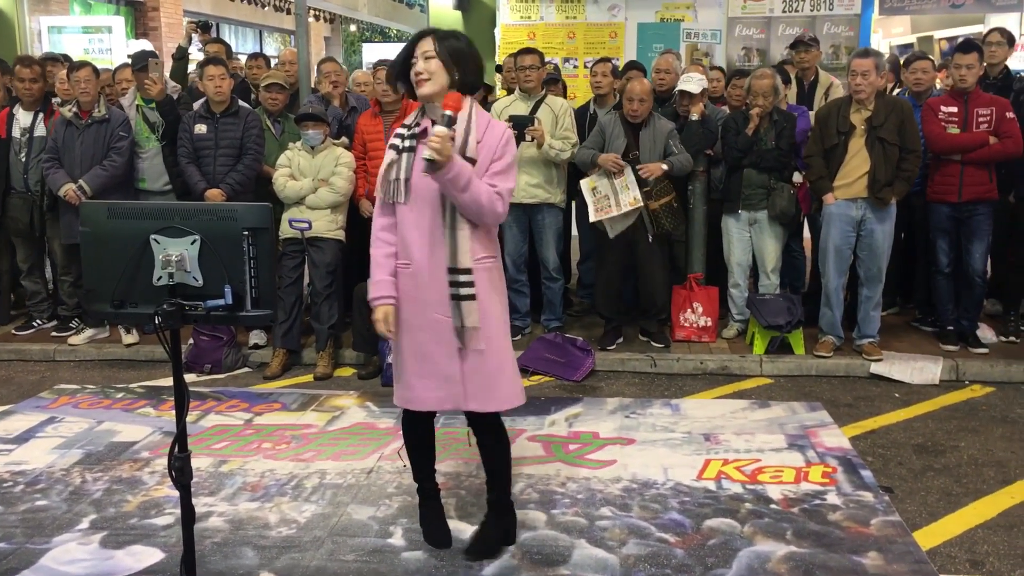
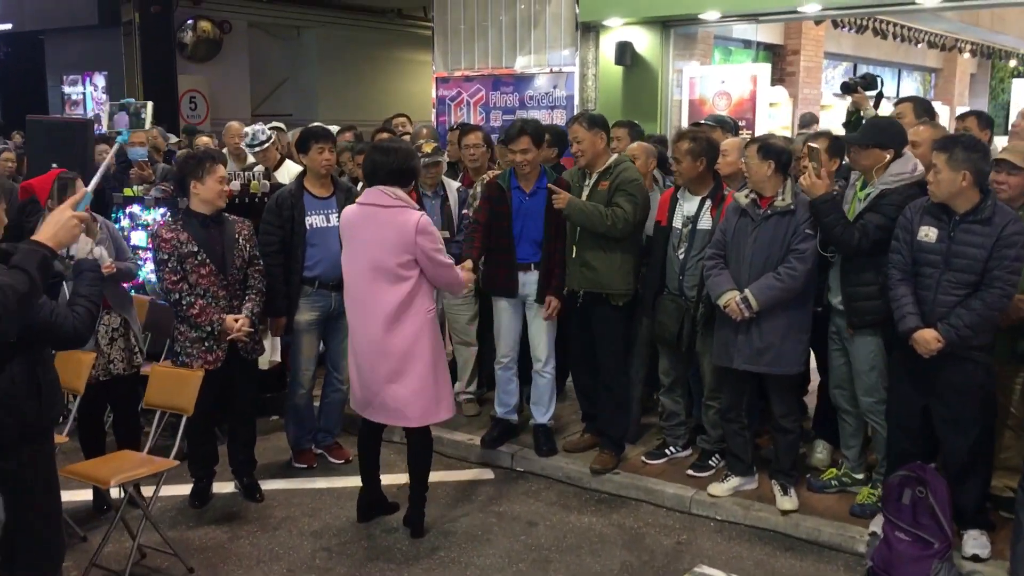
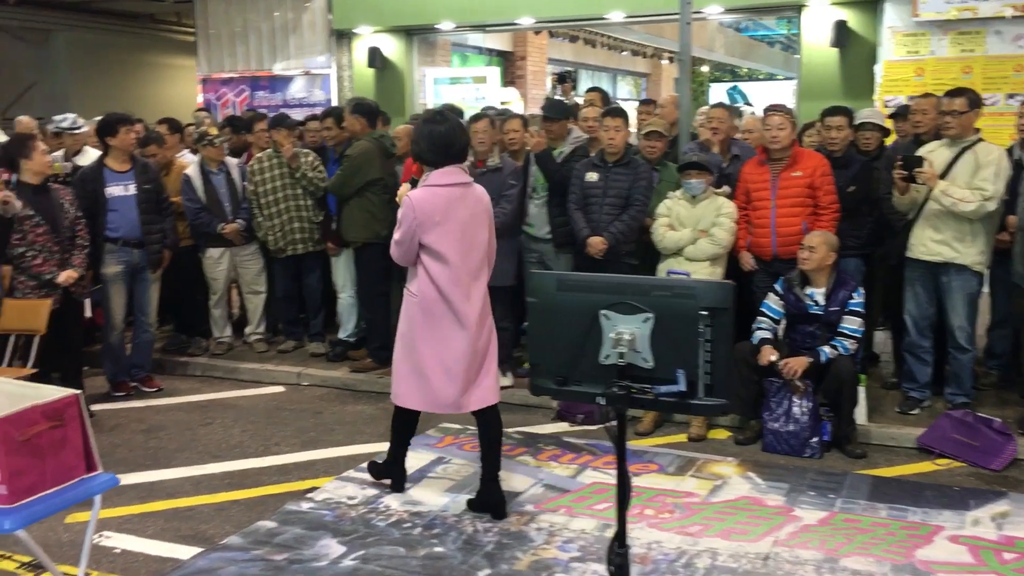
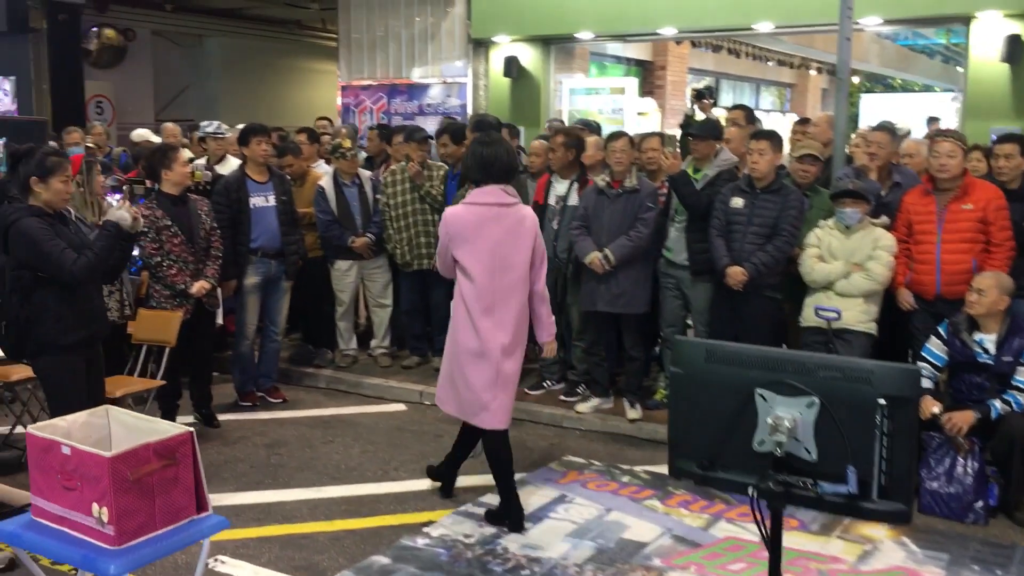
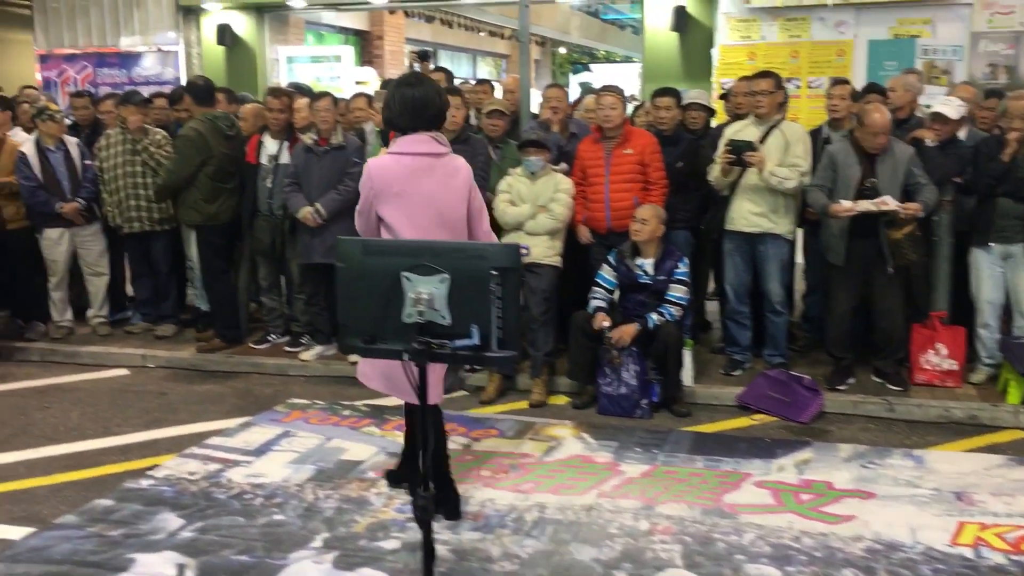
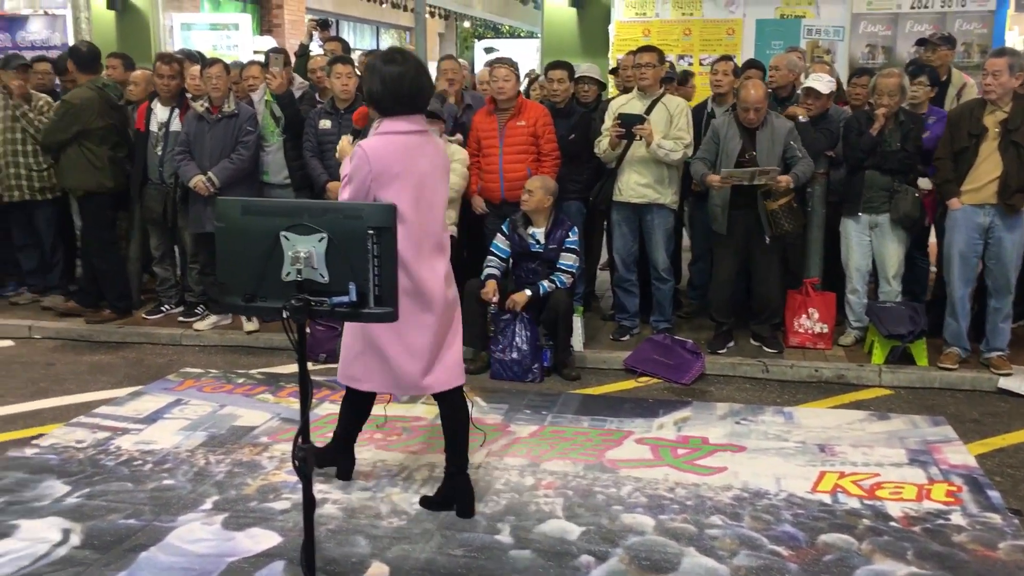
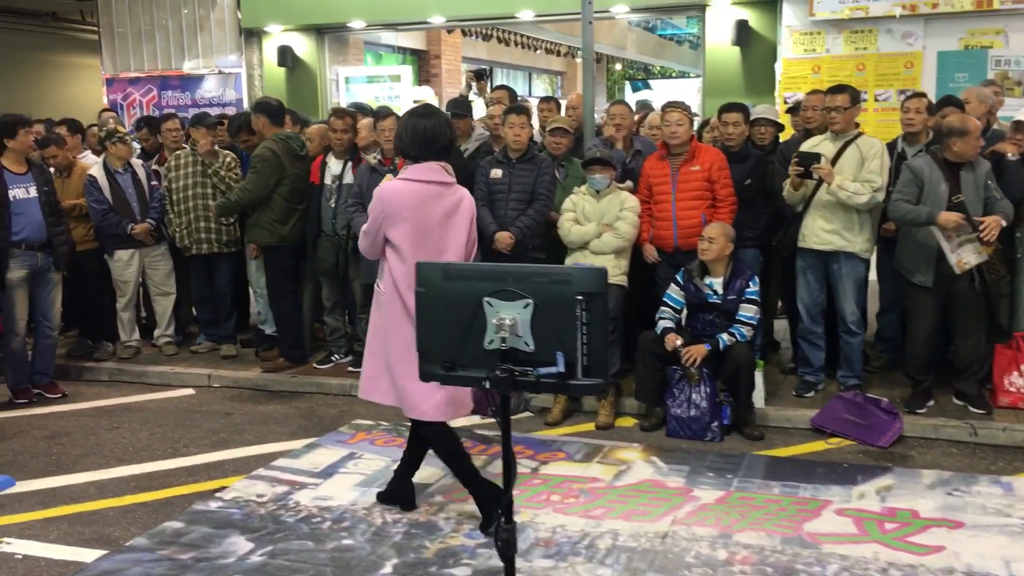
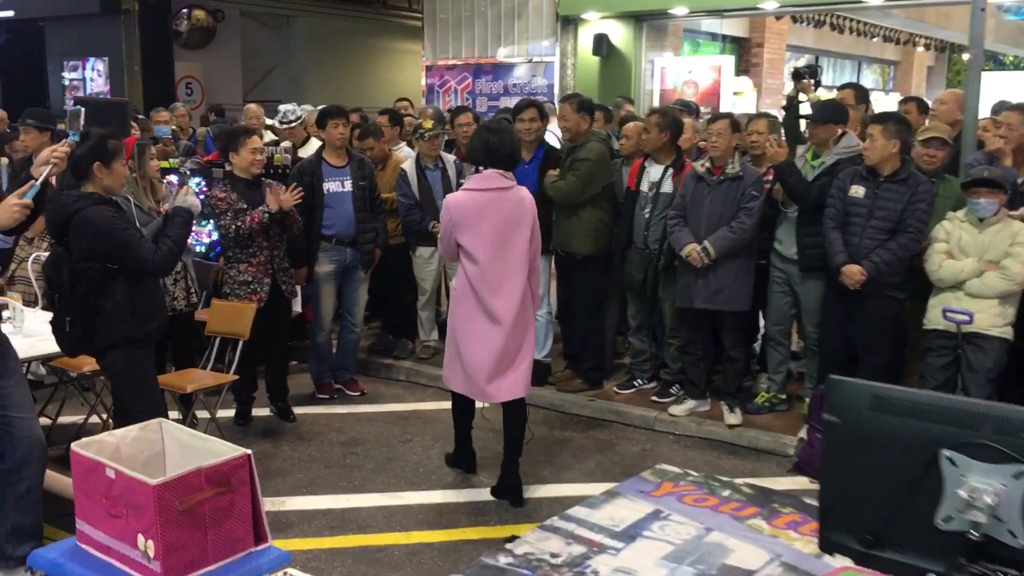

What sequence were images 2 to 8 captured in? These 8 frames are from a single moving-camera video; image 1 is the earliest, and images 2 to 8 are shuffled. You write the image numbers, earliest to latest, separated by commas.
6, 5, 7, 3, 4, 8, 2
